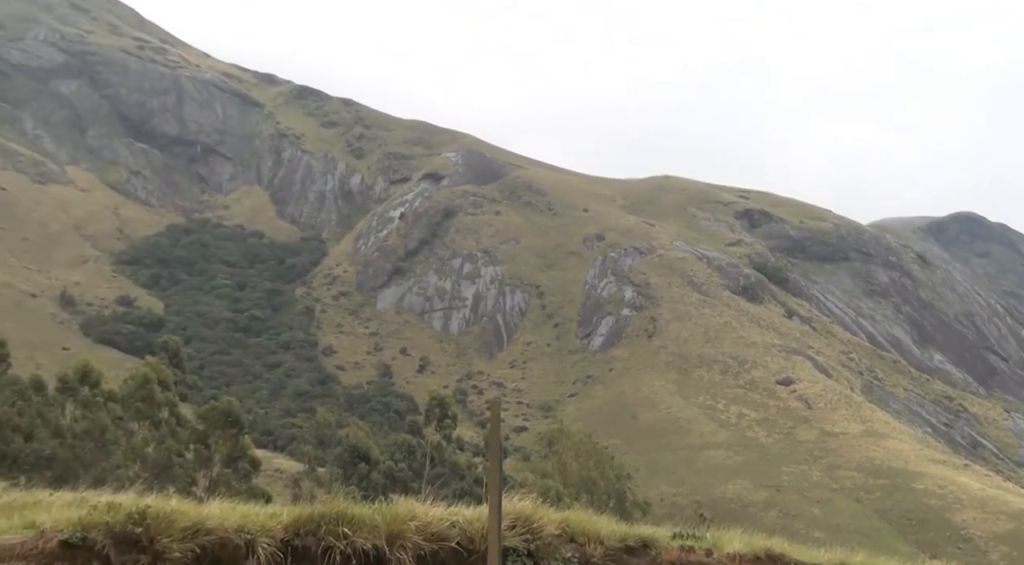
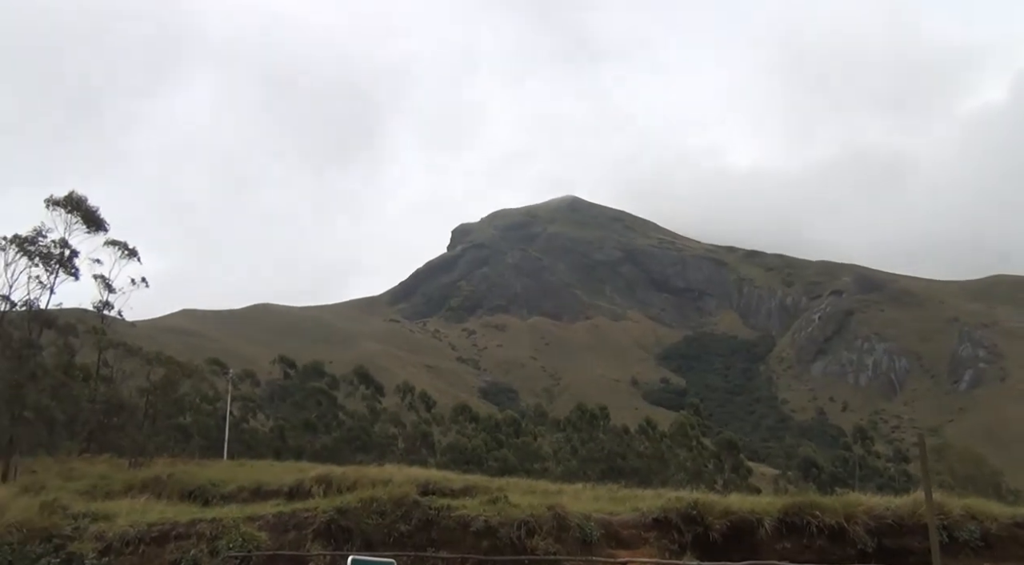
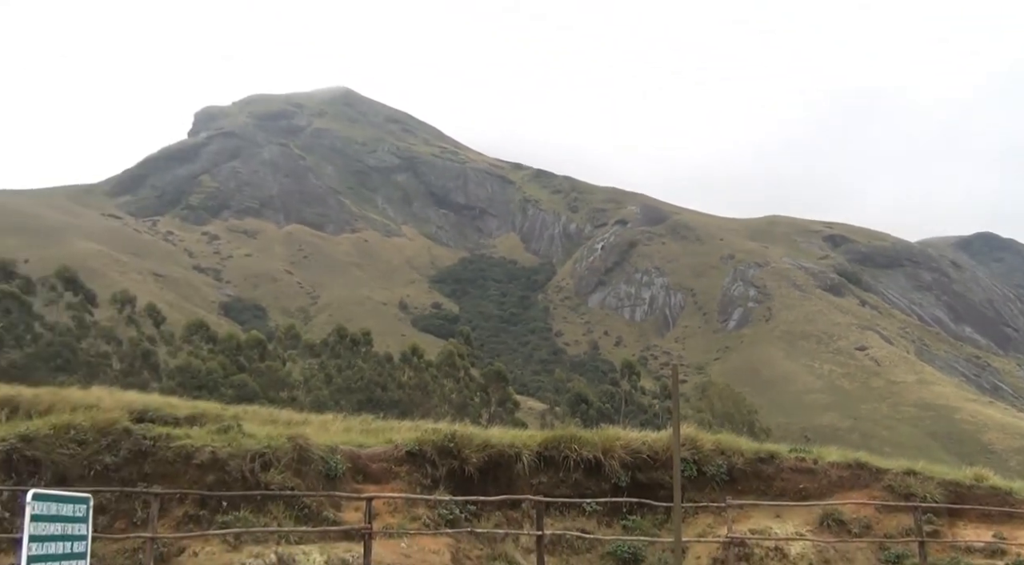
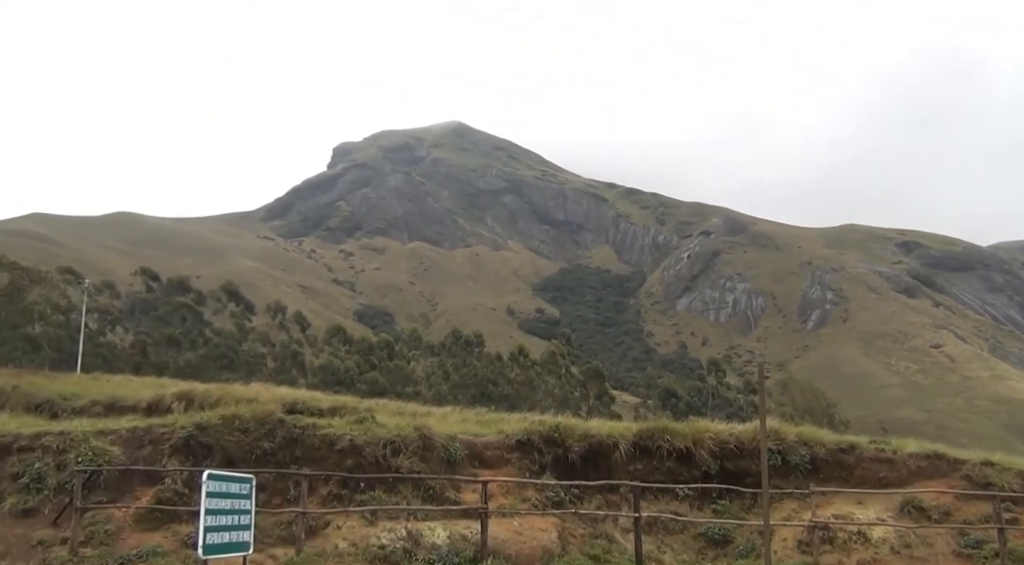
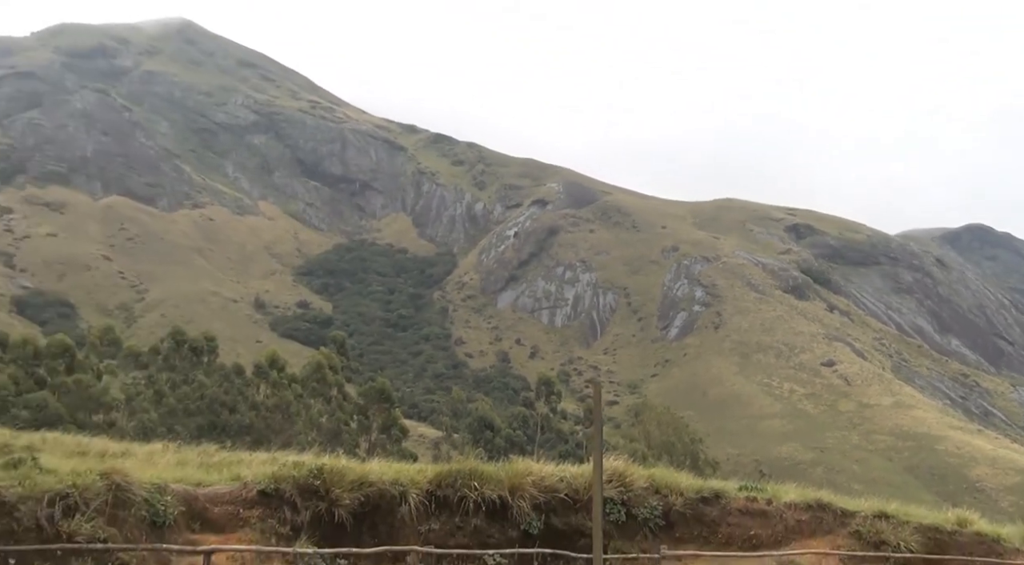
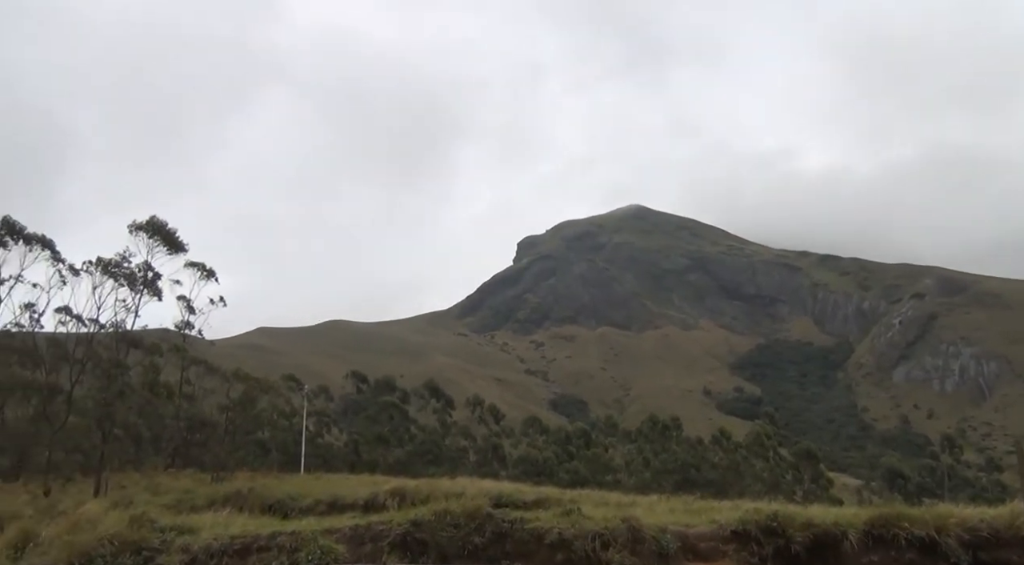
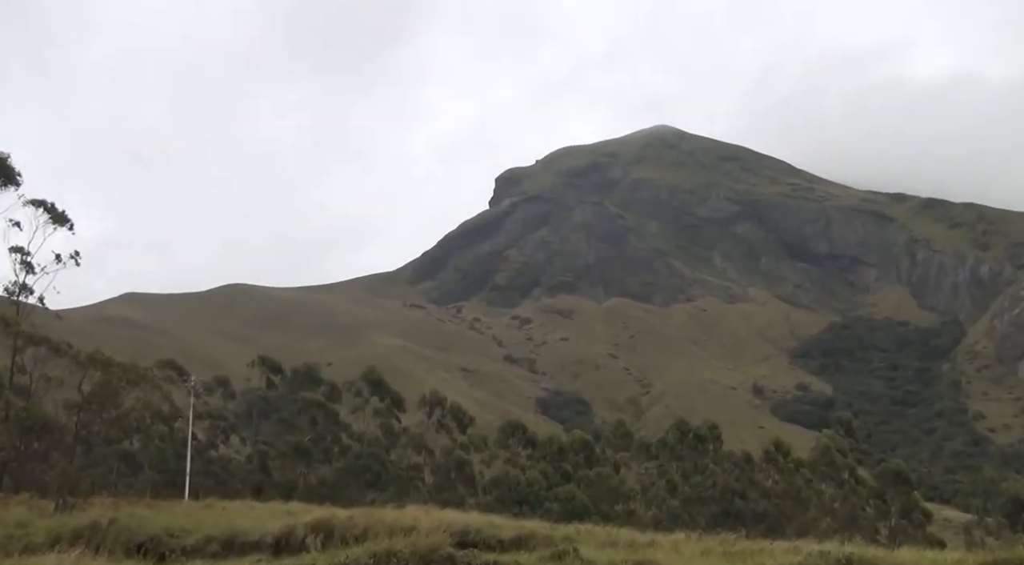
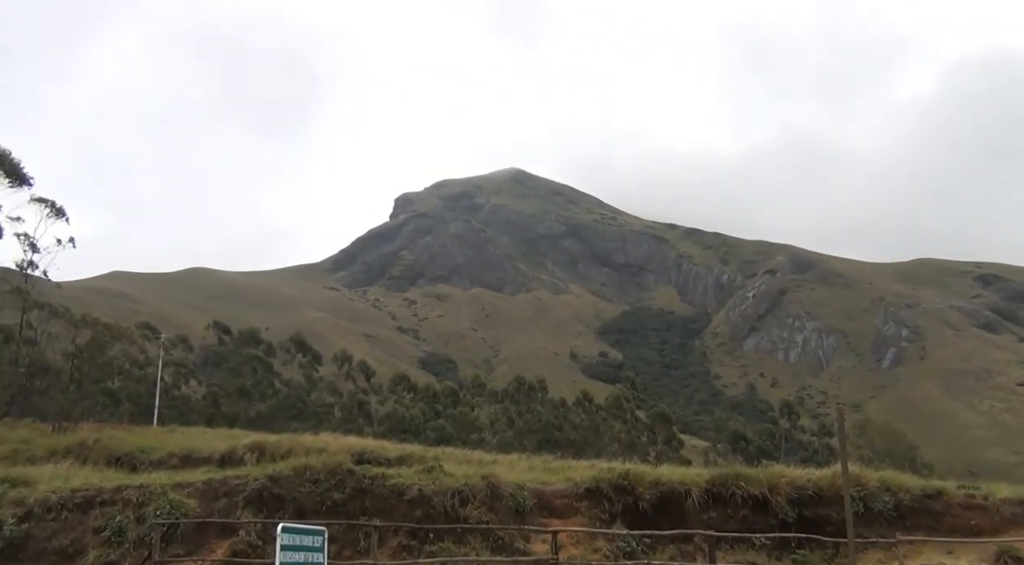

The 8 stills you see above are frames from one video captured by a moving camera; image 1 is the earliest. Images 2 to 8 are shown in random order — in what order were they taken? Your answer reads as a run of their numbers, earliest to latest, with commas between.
5, 3, 4, 8, 2, 6, 7
